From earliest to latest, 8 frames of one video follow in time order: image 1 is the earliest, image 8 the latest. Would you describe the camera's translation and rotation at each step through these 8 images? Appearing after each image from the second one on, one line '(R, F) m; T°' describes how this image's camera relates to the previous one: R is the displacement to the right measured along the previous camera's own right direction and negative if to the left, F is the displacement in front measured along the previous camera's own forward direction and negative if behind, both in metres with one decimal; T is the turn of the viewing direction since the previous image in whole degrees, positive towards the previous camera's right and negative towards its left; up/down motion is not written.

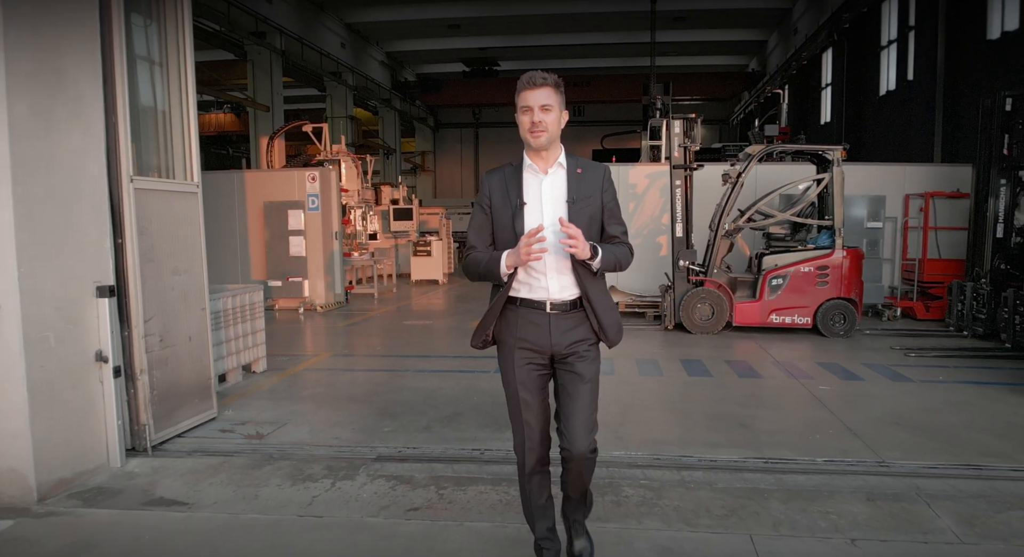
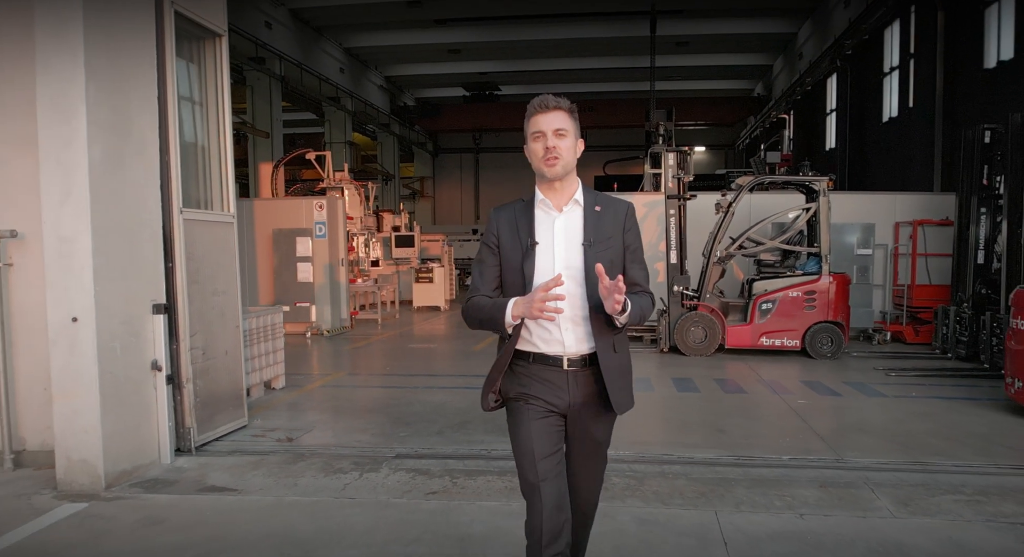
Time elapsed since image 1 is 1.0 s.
(0.0, -0.4) m; 0°
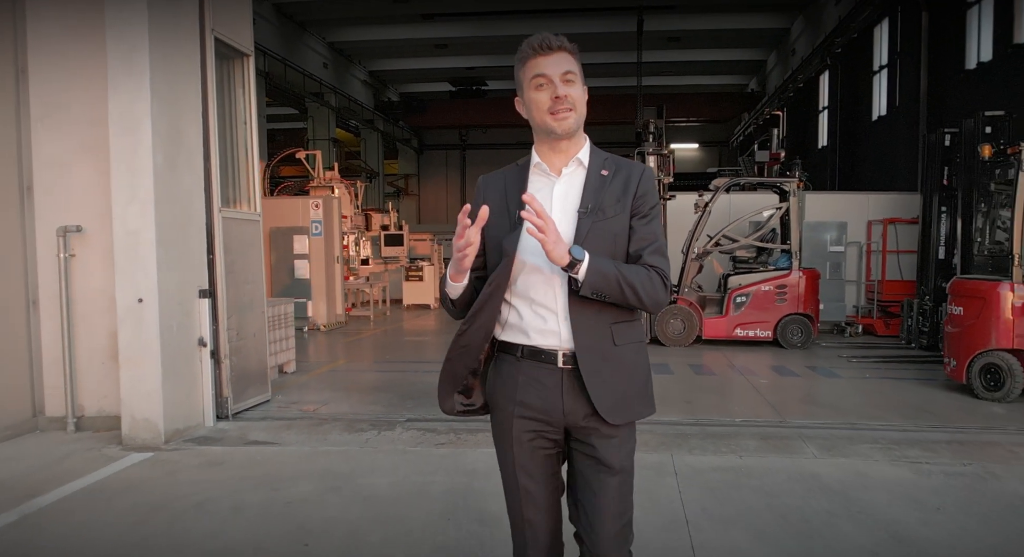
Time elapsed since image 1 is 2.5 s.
(0.0, -0.6) m; +1°
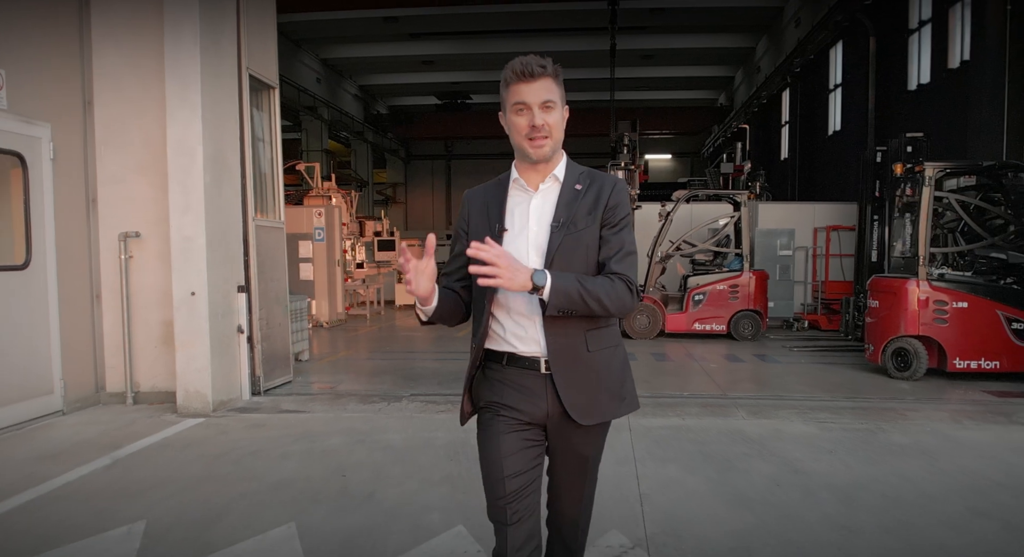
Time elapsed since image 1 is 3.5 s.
(0.0, -0.8) m; +2°
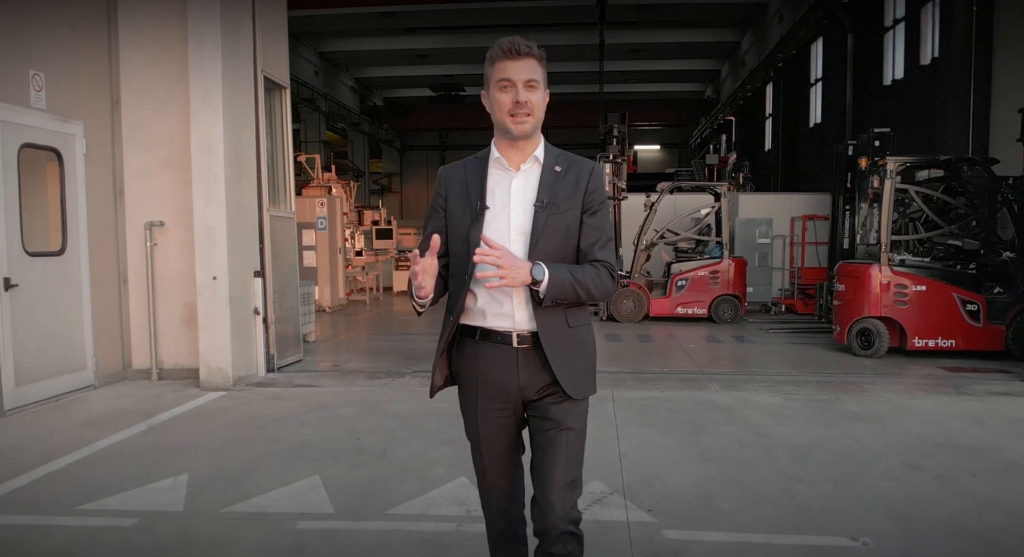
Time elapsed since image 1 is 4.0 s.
(0.0, -0.4) m; +1°
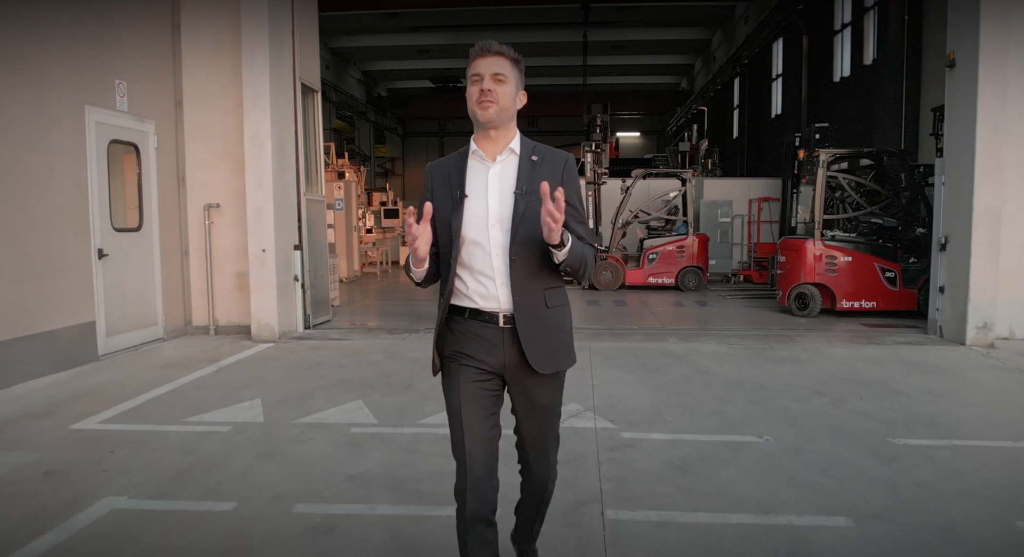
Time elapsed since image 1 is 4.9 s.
(0.0, -1.0) m; +1°
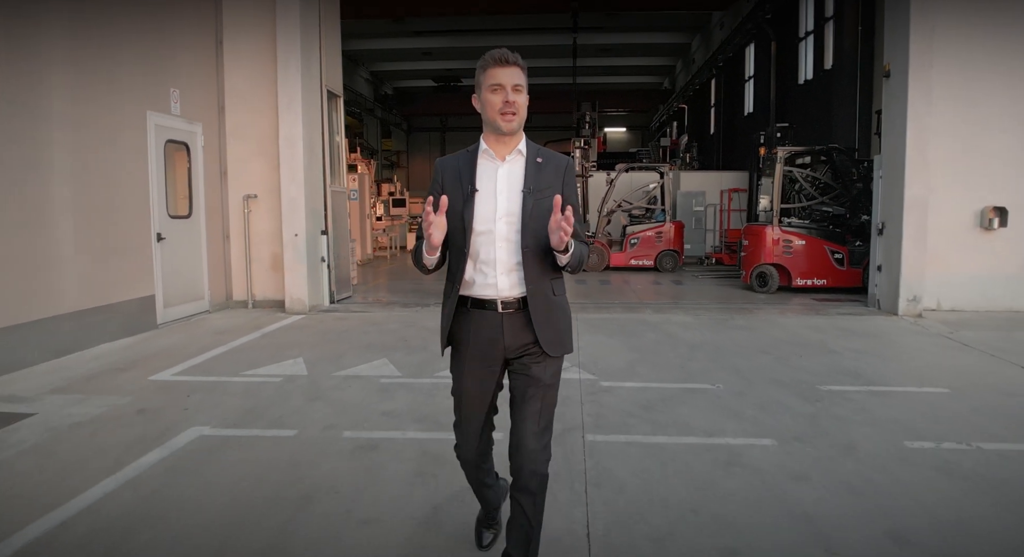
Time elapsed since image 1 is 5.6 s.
(0.0, -0.9) m; +1°
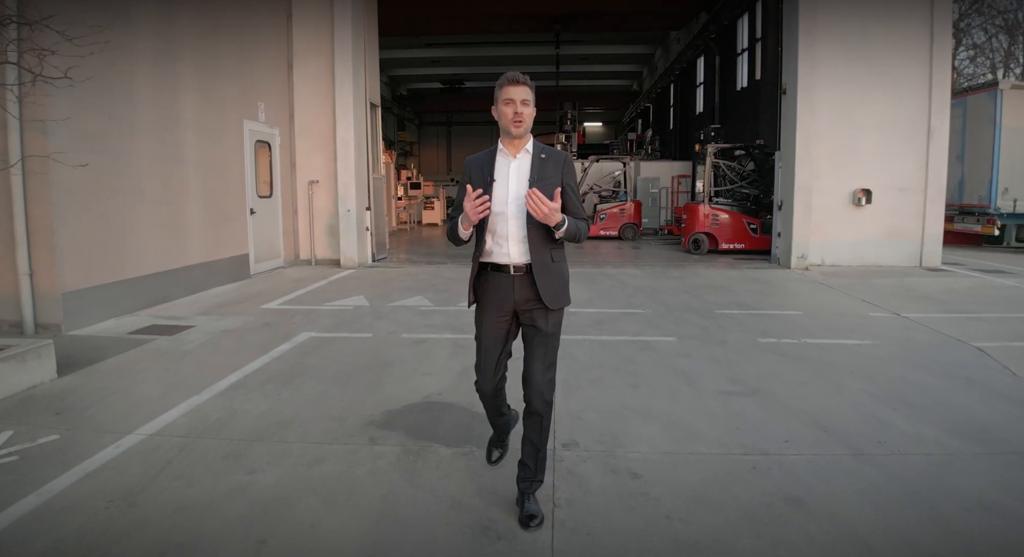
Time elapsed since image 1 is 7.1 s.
(-0.1, -2.2) m; +1°
